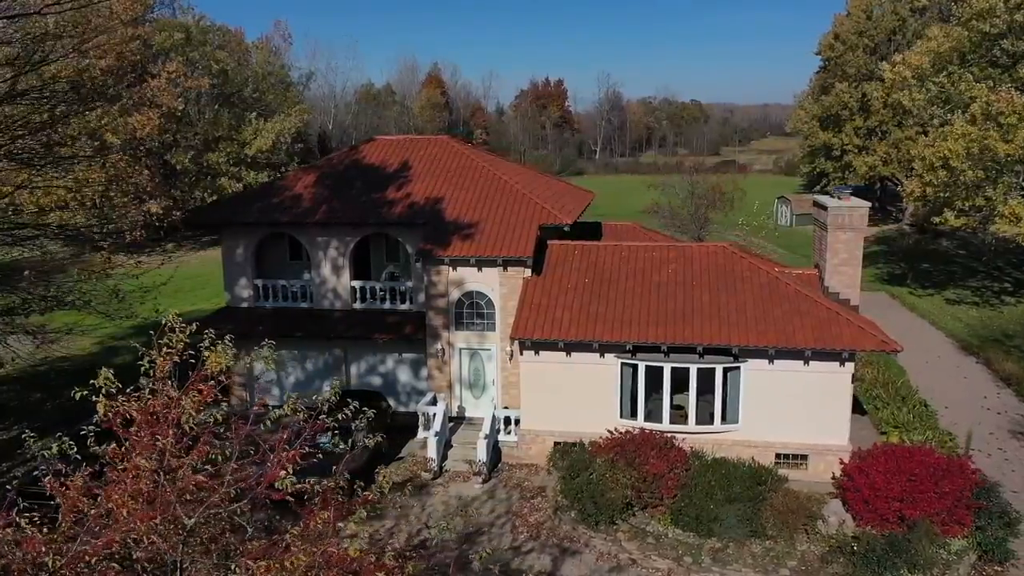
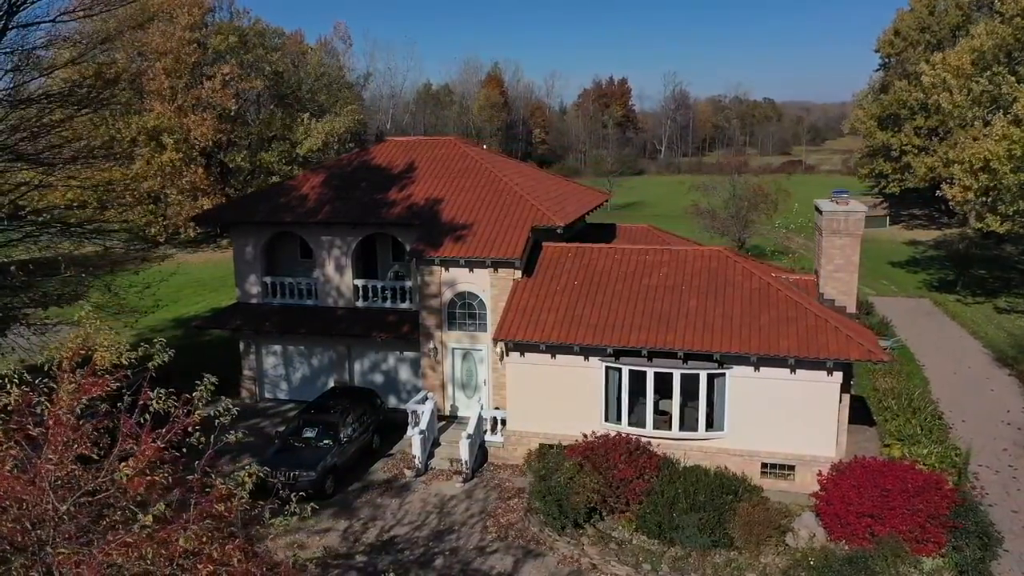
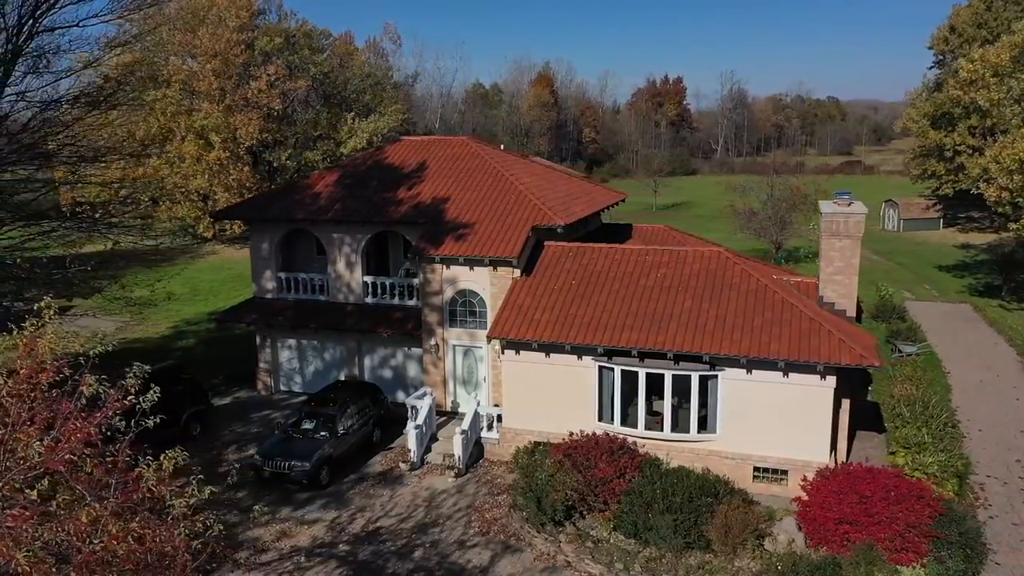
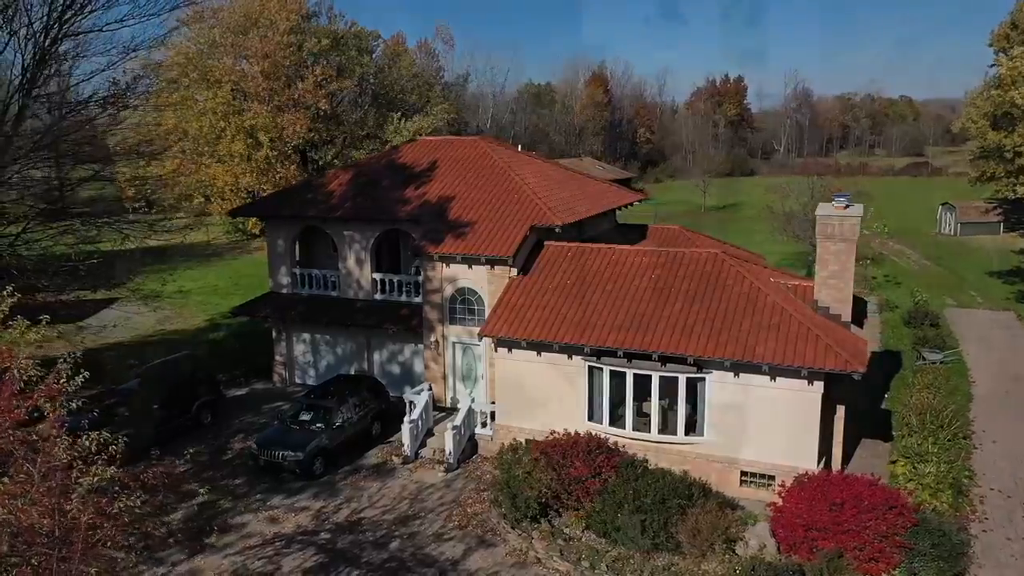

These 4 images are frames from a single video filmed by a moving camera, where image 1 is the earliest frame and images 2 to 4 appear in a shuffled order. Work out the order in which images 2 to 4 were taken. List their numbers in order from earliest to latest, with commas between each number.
2, 3, 4
